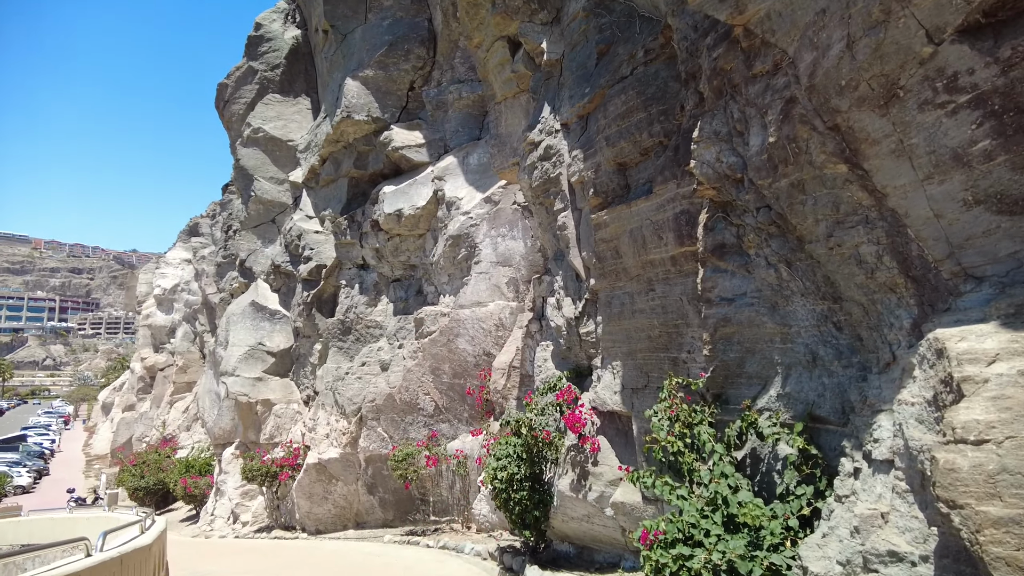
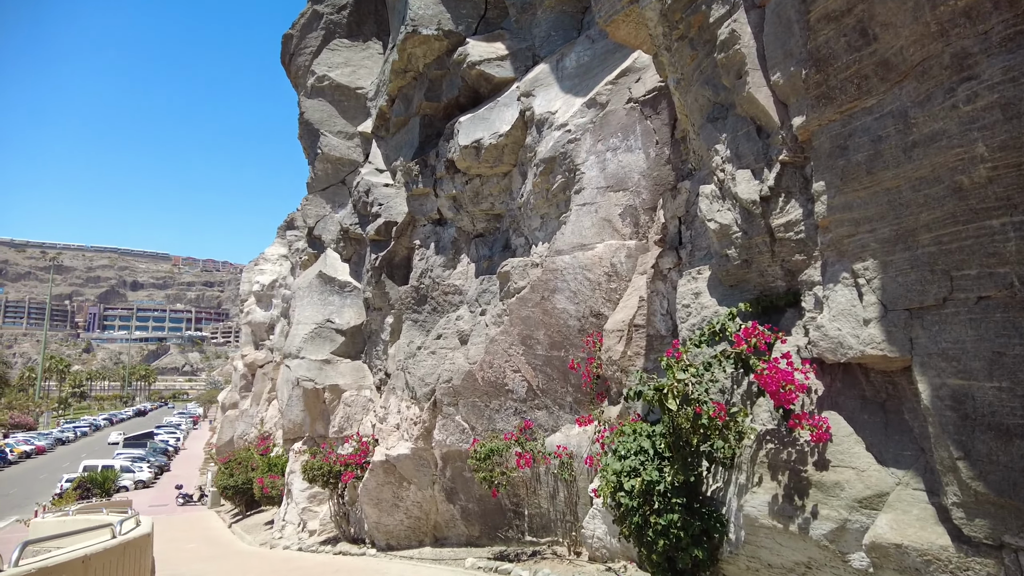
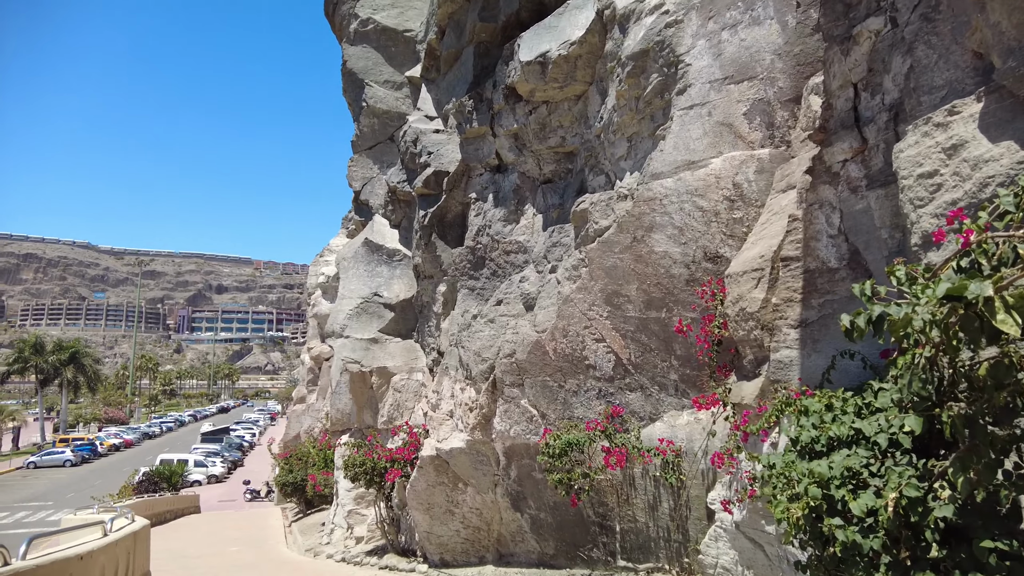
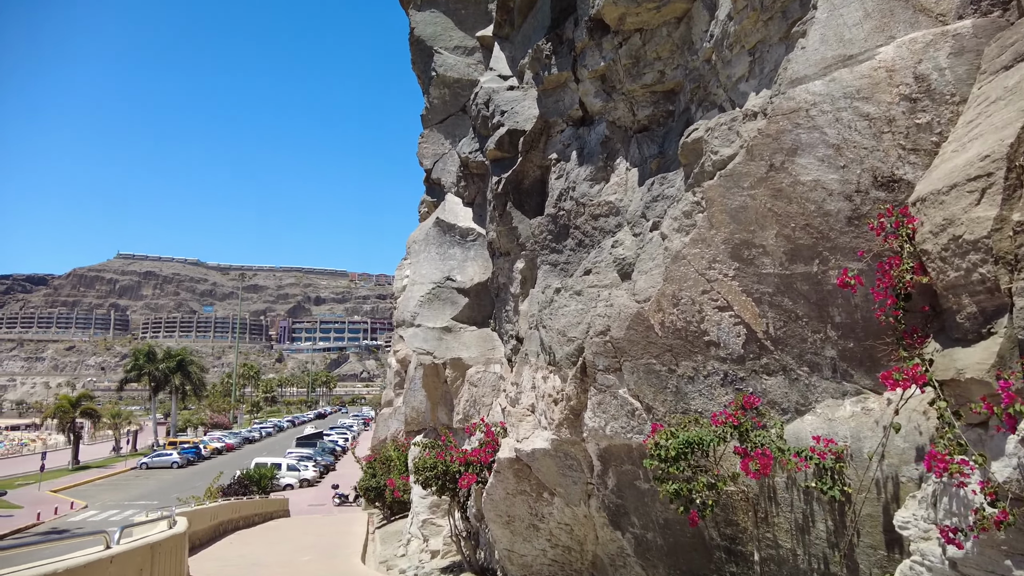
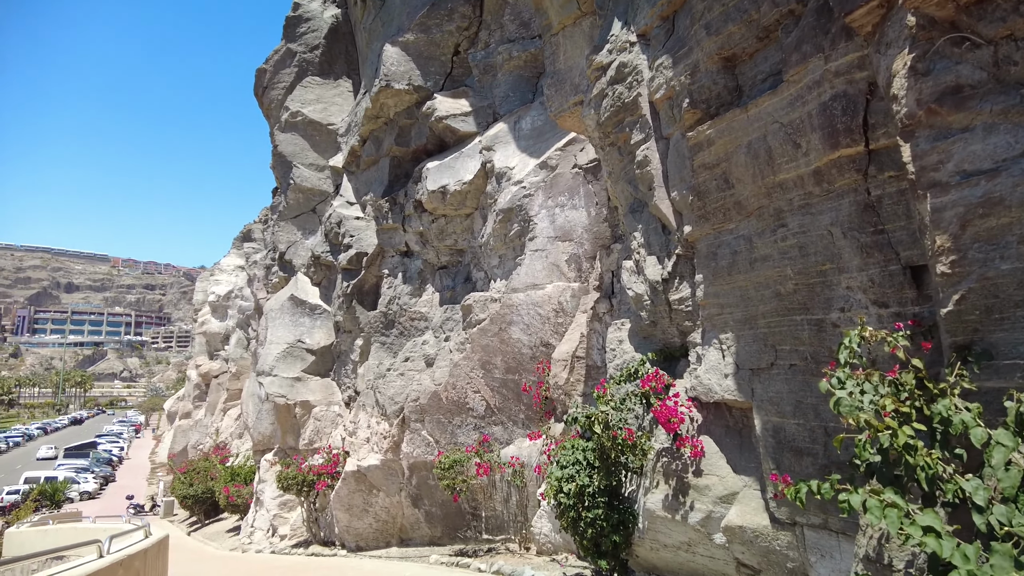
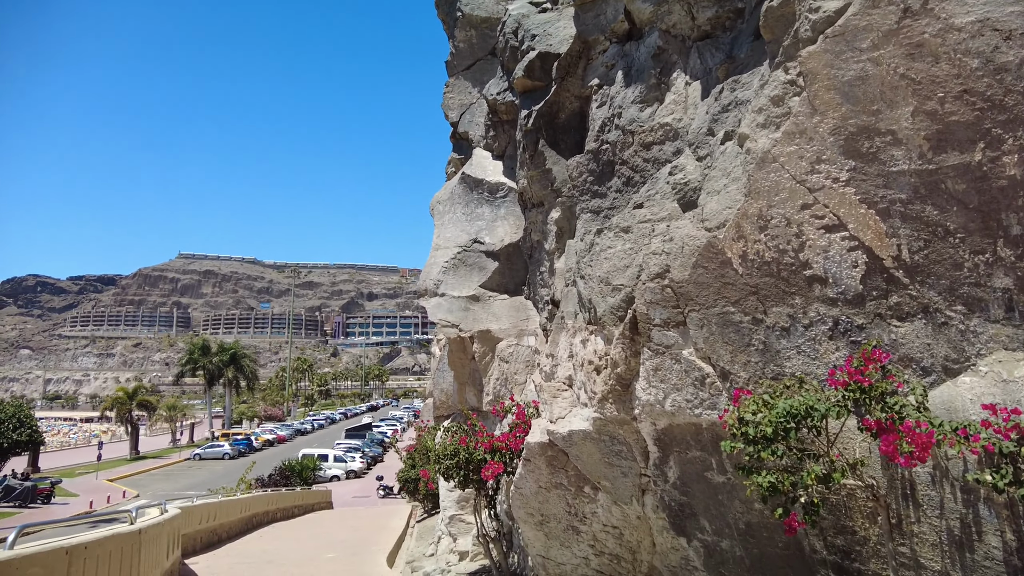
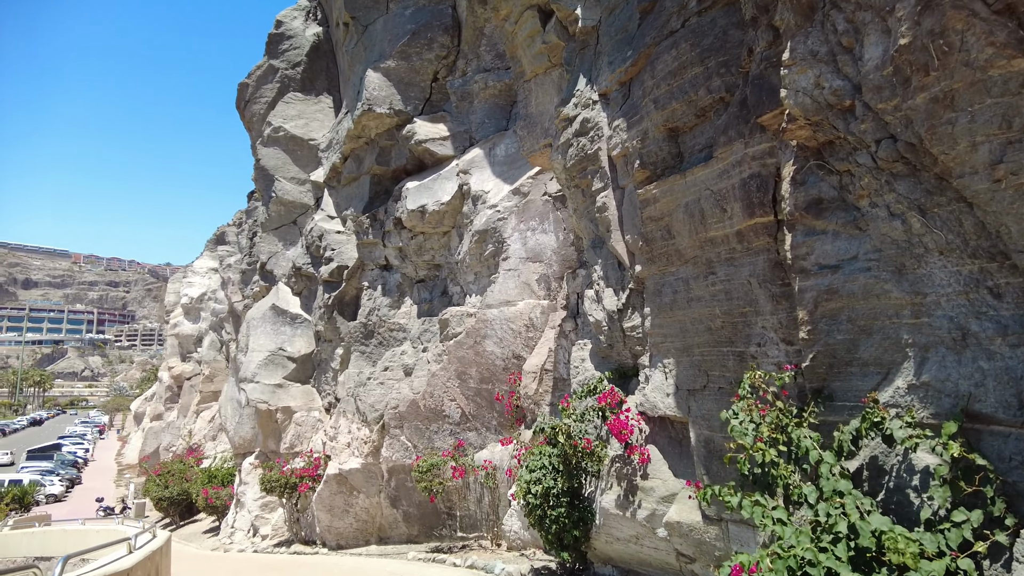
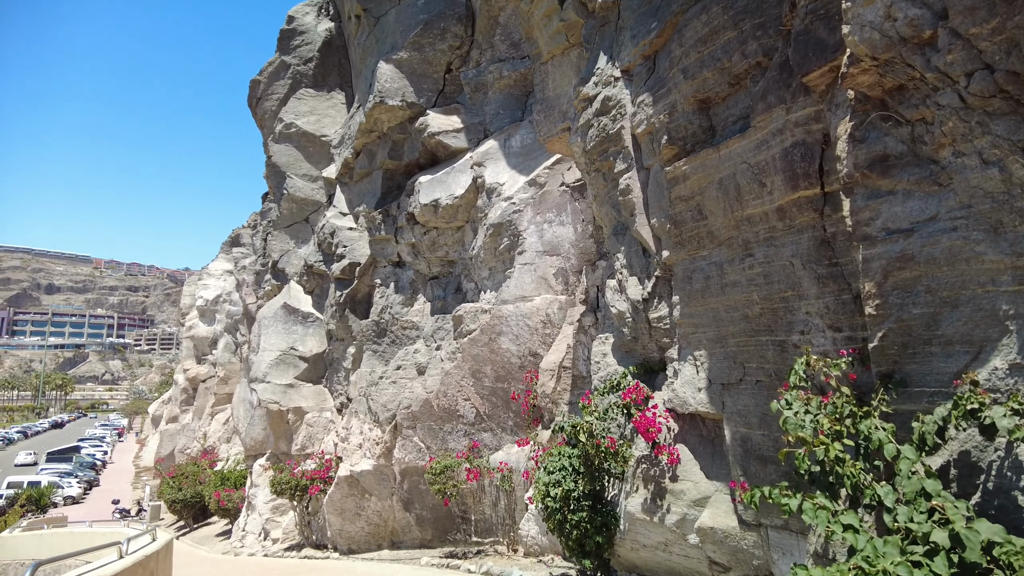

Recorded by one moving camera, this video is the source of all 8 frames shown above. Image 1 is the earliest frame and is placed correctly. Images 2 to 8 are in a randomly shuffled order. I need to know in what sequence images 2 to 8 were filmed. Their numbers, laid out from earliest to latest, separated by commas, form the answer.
7, 8, 5, 2, 3, 4, 6
